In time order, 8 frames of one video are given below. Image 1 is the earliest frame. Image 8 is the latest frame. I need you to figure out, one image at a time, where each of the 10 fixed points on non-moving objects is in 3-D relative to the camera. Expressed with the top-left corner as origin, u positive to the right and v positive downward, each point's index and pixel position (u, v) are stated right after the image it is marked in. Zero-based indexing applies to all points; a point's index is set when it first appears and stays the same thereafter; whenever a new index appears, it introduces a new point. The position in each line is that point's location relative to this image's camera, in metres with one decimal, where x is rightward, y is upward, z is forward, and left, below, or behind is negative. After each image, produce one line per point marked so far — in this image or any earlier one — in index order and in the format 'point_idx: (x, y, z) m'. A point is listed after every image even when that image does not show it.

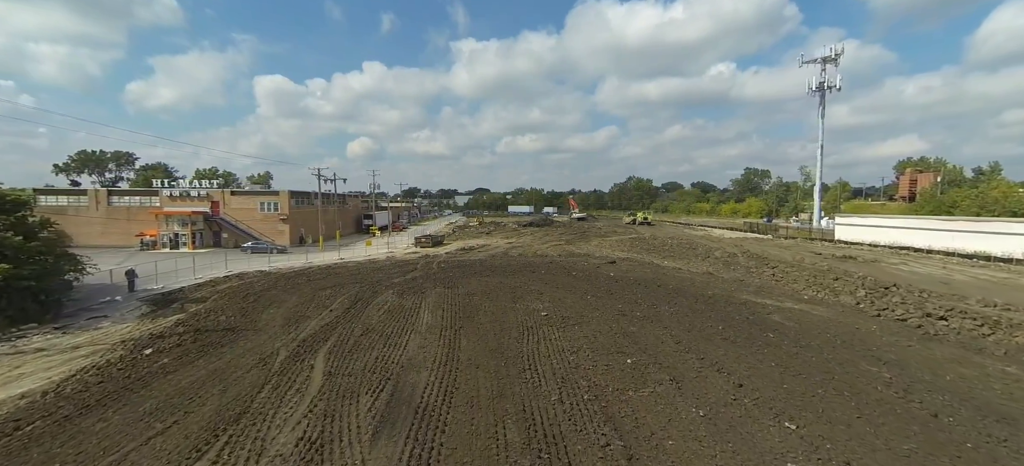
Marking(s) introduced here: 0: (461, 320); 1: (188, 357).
0: (-1.9, -3.2, +16.0) m
1: (-8.6, -3.3, +11.7) m
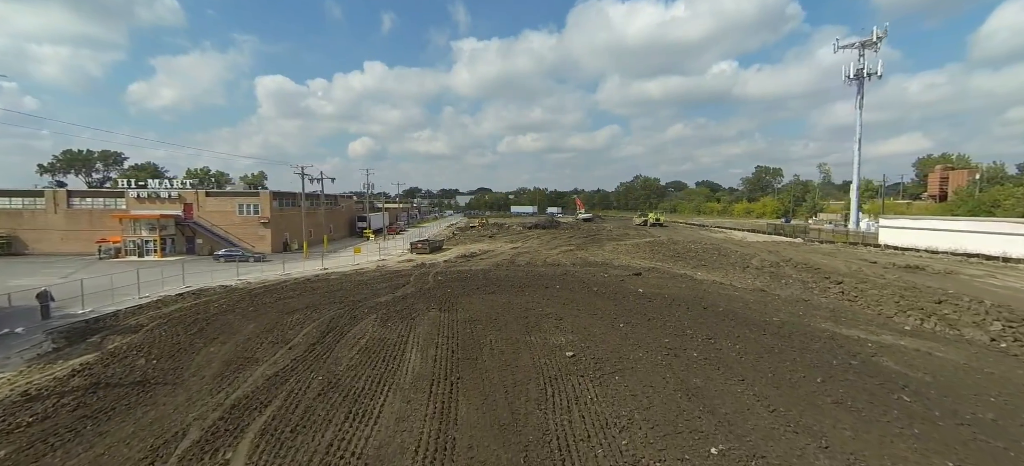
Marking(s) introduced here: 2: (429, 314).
0: (-1.4, -3.6, +12.0) m
1: (-8.2, -3.7, +7.7) m
2: (-3.2, -3.2, +17.2) m
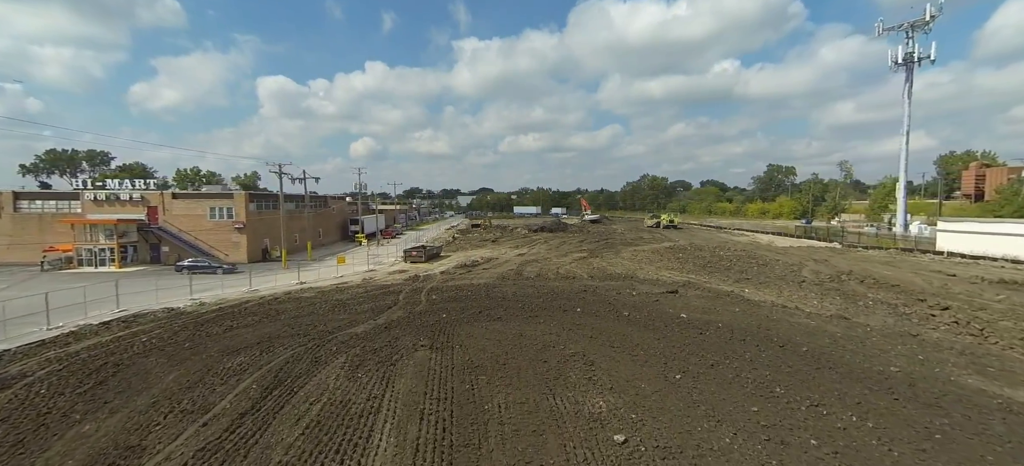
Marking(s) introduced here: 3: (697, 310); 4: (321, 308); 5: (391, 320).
0: (-1.1, -4.0, +7.7) m
1: (-7.8, -4.2, +3.5) m
2: (-2.8, -3.6, +13.0) m
3: (+7.2, -3.0, +17.3) m
4: (-8.4, -3.3, +19.3) m
5: (-4.7, -3.4, +17.1) m
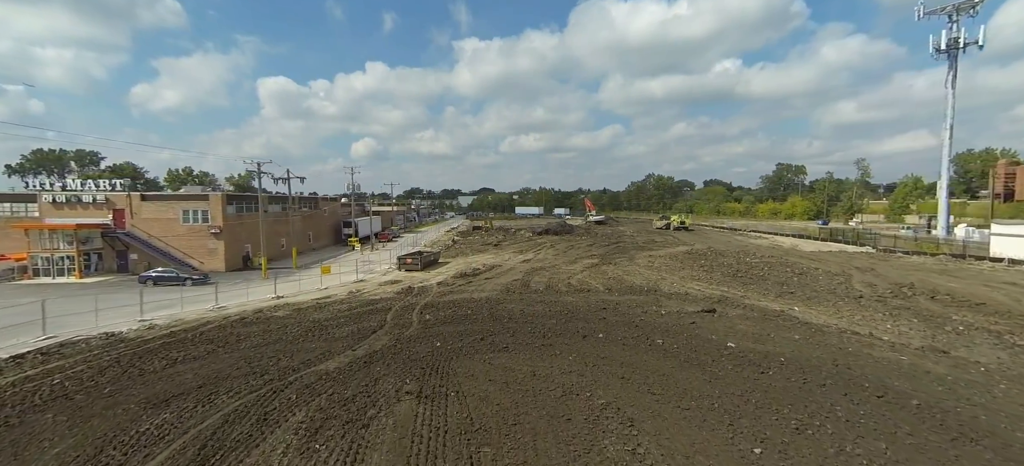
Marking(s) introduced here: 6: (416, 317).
0: (-0.8, -4.3, +4.6) m
1: (-7.6, -4.5, +0.4) m
2: (-2.6, -3.9, +9.8) m
3: (+7.5, -3.4, +14.1) m
4: (-8.1, -3.6, +16.2) m
5: (-4.4, -3.7, +13.9) m
6: (-3.9, -3.4, +18.0) m
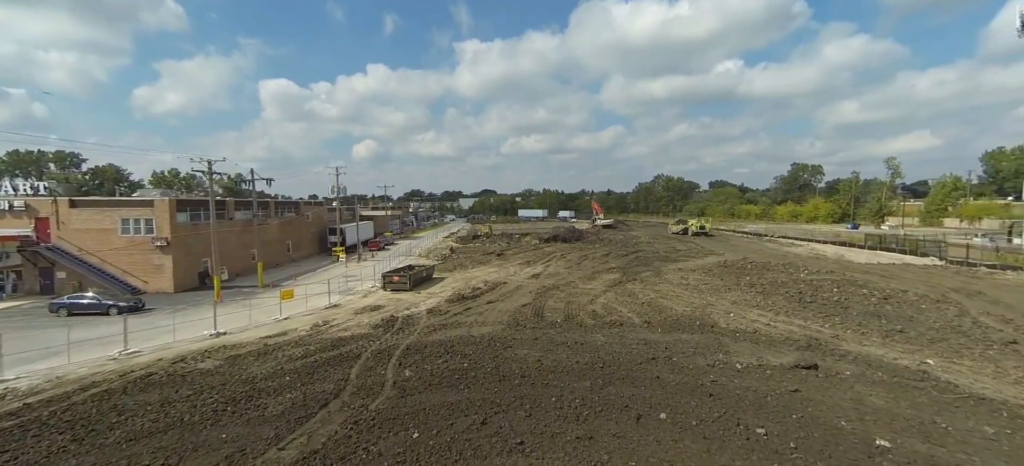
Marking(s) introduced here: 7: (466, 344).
0: (-0.5, -4.9, -0.5) m
1: (-7.3, -5.1, -4.7) m
2: (-2.2, -4.5, +4.7) m
3: (+7.9, -3.9, +8.9) m
4: (-7.7, -4.3, +11.0) m
5: (-4.0, -4.4, +8.8) m
6: (-3.5, -4.1, +12.8) m
7: (-1.7, -3.9, +15.6) m
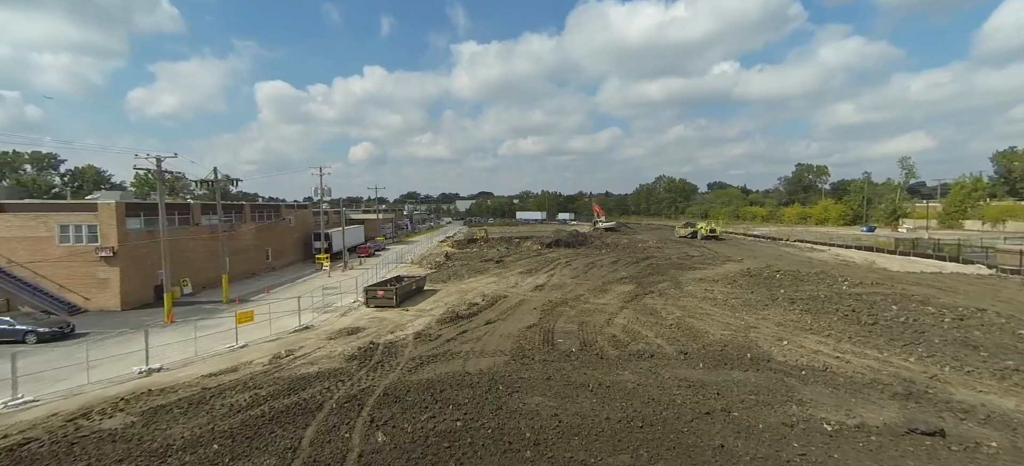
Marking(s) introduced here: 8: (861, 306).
0: (-0.2, -5.2, -3.9) m
1: (-7.0, -5.3, -8.1) m
2: (-2.0, -4.8, +1.3) m
3: (+8.1, -4.2, +5.6) m
4: (-7.5, -4.6, +7.7) m
5: (-3.8, -4.7, +5.4) m
6: (-3.3, -4.4, +9.5) m
7: (-1.5, -4.2, +12.2) m
8: (+15.0, -3.1, +18.9) m
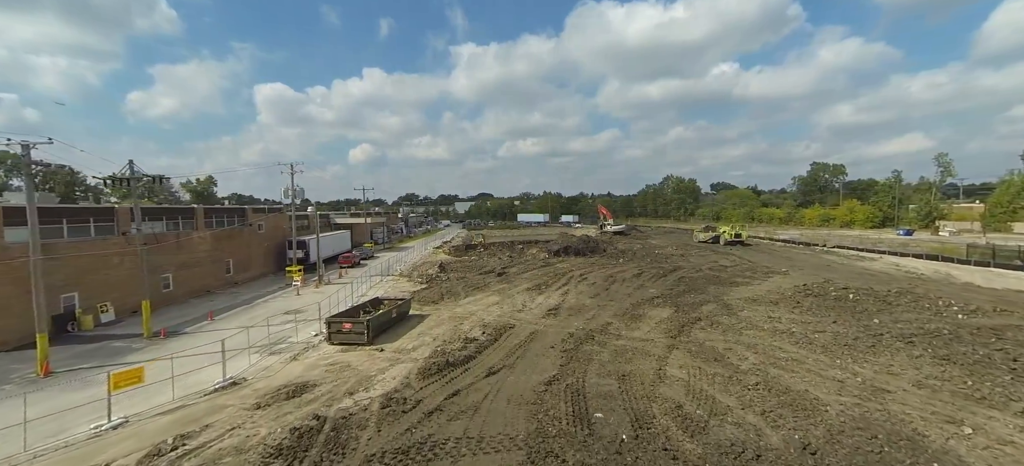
0: (+0.2, -5.6, -9.5) m
1: (-6.6, -5.8, -13.7) m
2: (-1.6, -5.3, -4.2) m
3: (+8.5, -4.6, +0.1) m
4: (-7.1, -5.1, +2.1) m
5: (-3.4, -5.1, -0.1) m
6: (-3.0, -4.9, +3.9) m
7: (-1.1, -4.7, +6.7) m
8: (+15.3, -3.5, +13.3) m
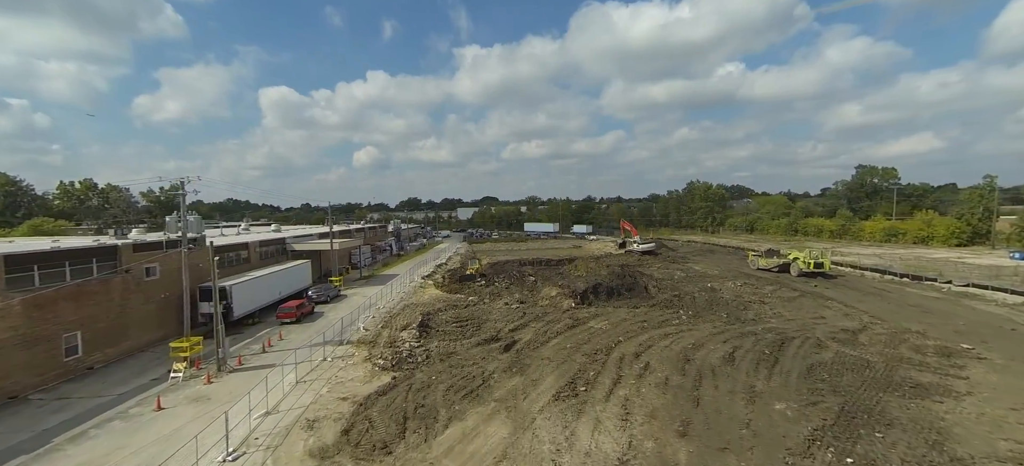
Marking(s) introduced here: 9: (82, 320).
0: (+0.5, -7.9, -21.5) m
1: (-6.4, -8.1, -25.6) m
2: (-1.3, -7.6, -16.2) m
3: (+8.8, -7.0, -12.0) m
4: (-6.7, -7.5, -9.9) m
5: (-3.1, -7.5, -12.1) m
6: (-2.6, -7.3, -8.1) m
7: (-0.7, -7.1, -5.3) m
8: (+15.8, -5.9, +1.2) m
9: (-19.0, -3.8, +19.8) m
